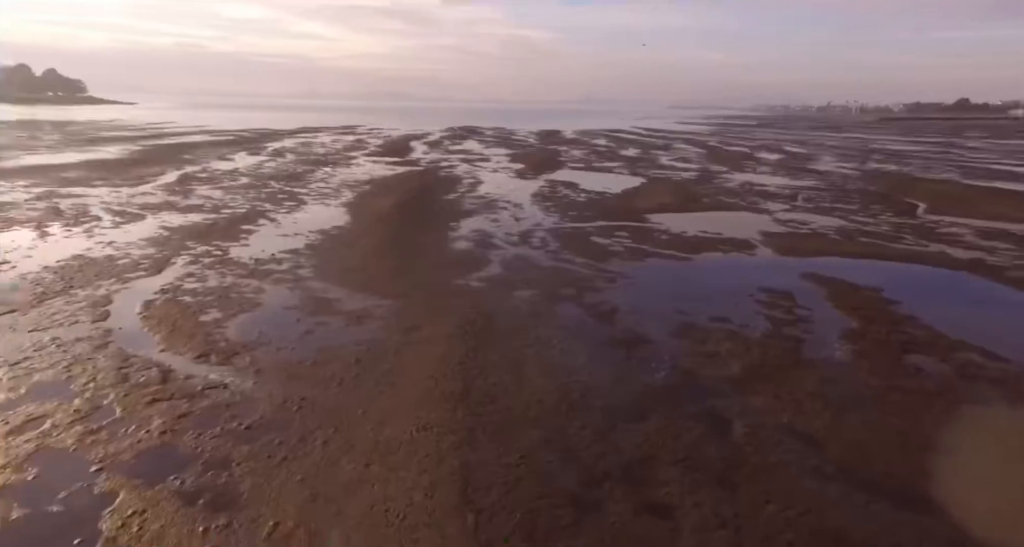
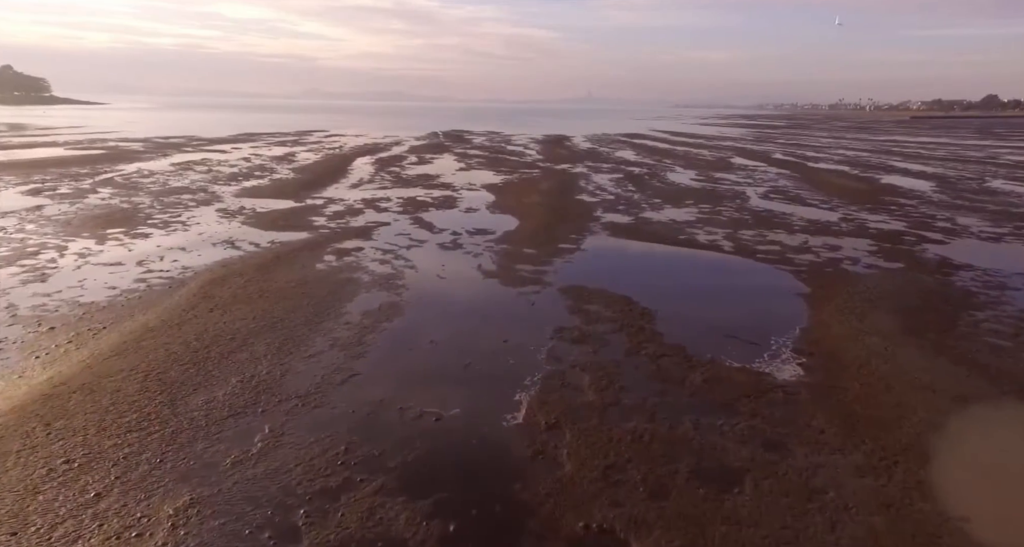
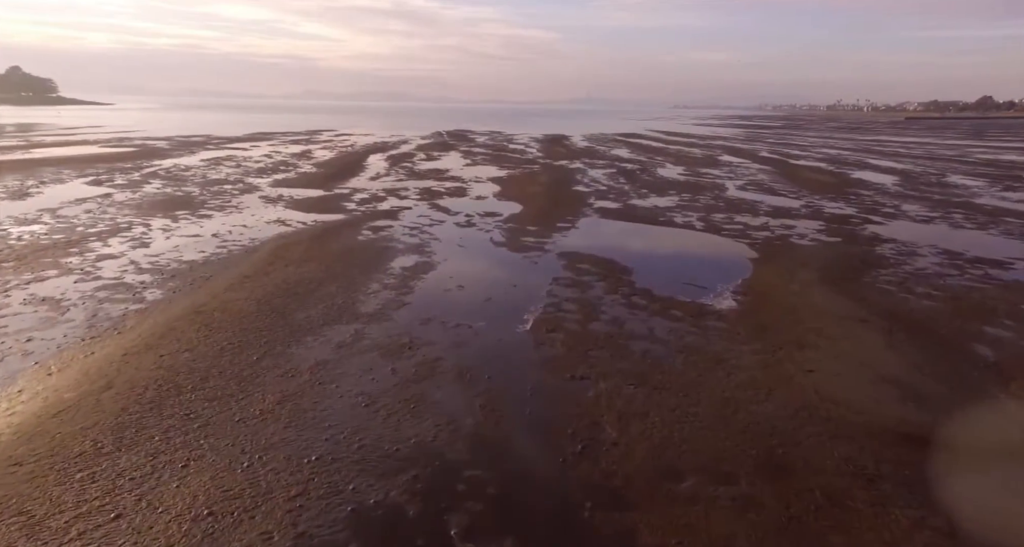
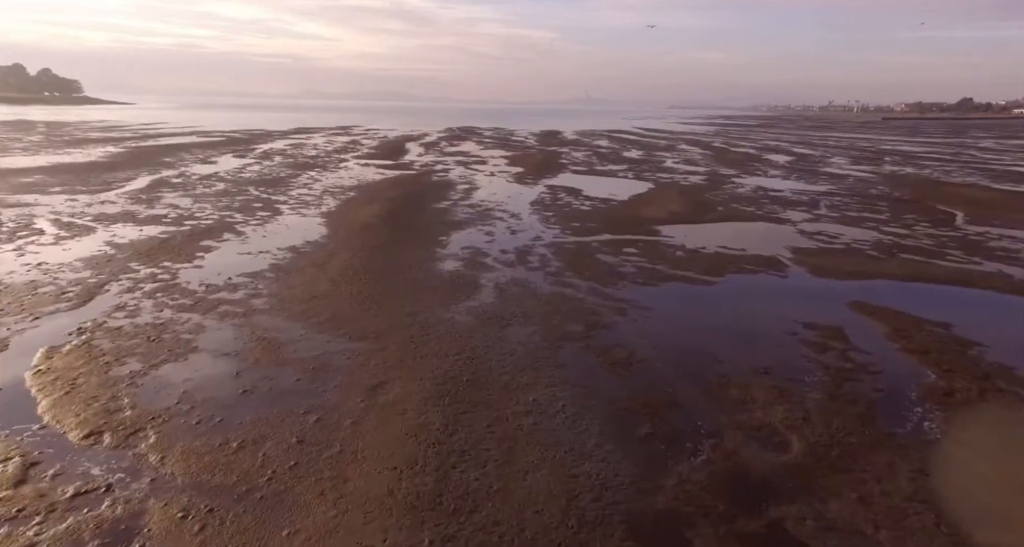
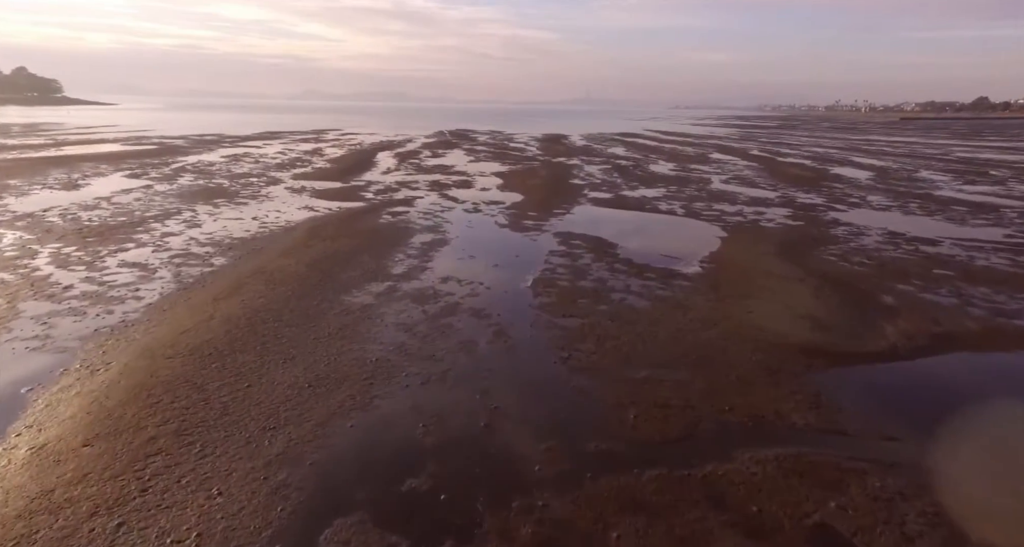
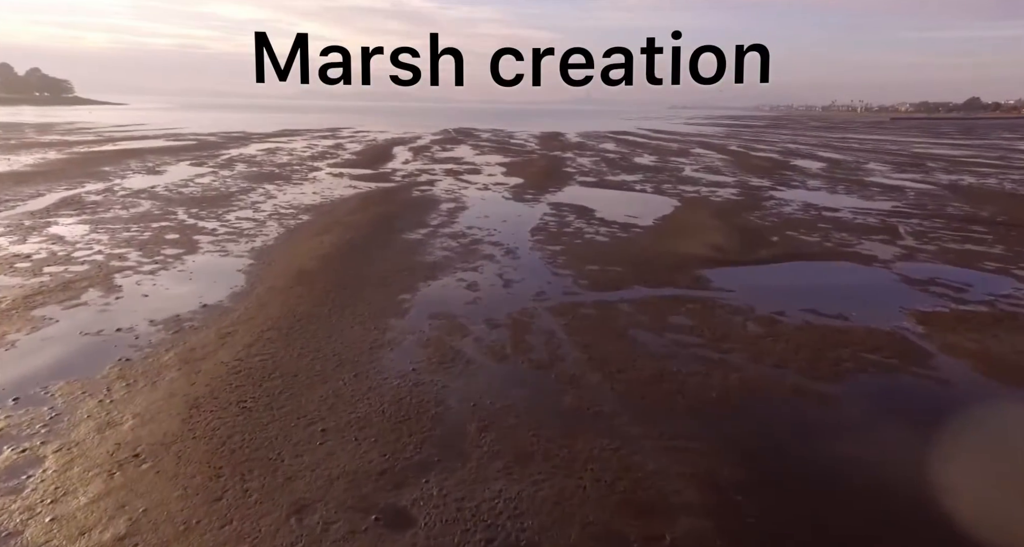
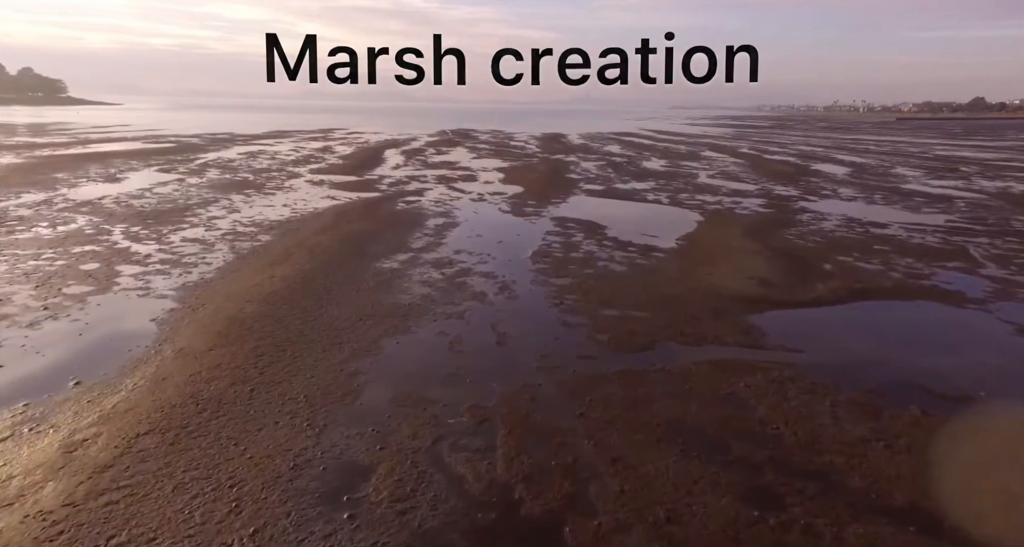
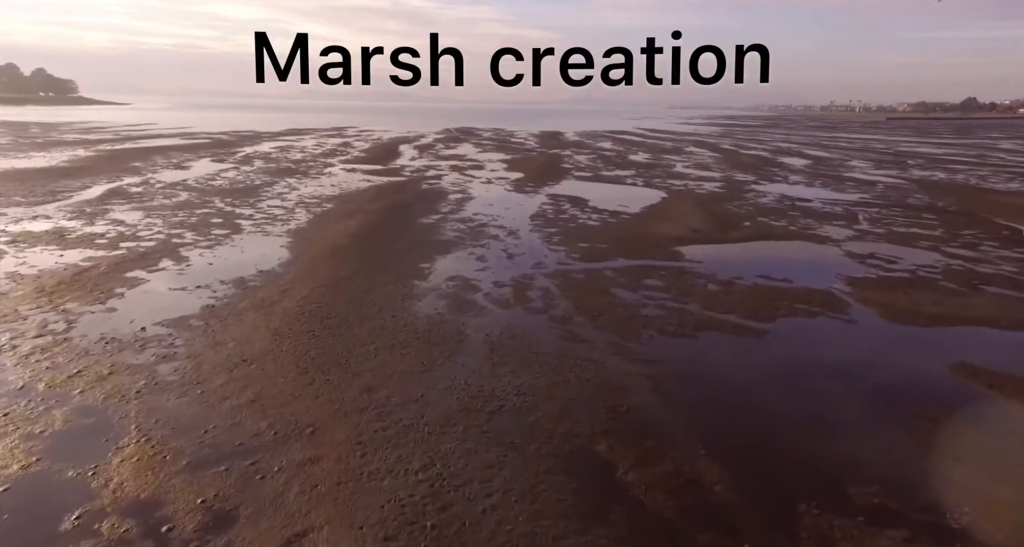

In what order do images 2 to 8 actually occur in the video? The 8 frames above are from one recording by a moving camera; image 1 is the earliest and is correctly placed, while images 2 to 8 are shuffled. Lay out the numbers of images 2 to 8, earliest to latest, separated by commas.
4, 8, 6, 7, 5, 3, 2
